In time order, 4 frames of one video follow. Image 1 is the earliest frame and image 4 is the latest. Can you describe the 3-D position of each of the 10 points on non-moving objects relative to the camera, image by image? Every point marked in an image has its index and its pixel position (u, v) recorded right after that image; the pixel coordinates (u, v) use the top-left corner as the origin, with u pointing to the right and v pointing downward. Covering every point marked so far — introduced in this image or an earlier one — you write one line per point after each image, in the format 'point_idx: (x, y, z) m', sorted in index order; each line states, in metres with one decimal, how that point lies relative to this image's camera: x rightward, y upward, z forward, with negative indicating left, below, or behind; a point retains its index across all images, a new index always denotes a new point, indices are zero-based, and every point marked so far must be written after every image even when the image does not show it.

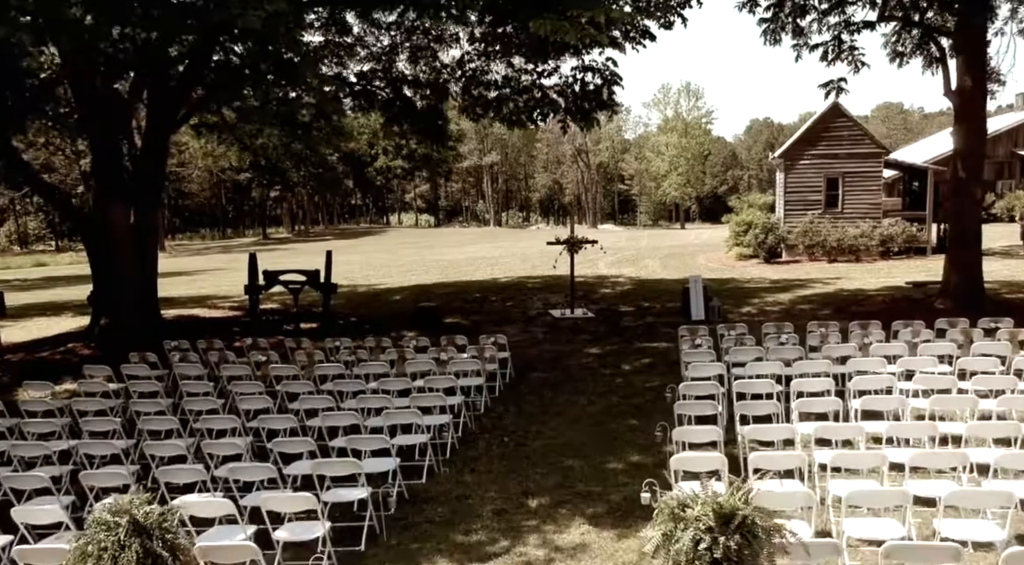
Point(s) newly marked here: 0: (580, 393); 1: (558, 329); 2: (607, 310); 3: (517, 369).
0: (+1.0, -1.5, +12.2) m
1: (+0.9, -1.0, +17.8) m
2: (+2.2, -0.7, +19.7) m
3: (+0.1, -1.4, +14.1) m
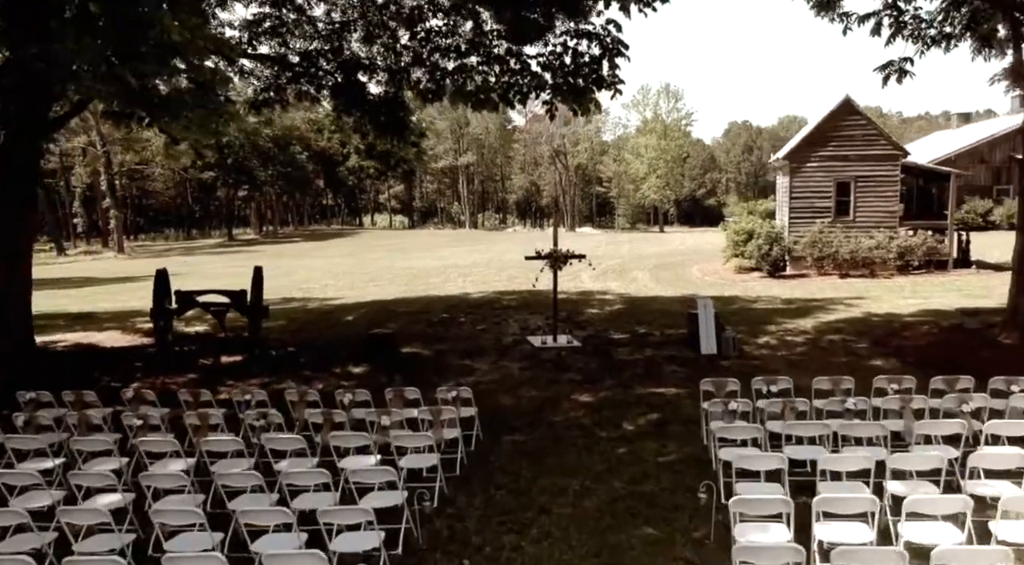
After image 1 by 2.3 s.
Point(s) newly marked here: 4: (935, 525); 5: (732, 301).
0: (+0.6, -2.0, +9.0) m
1: (+0.4, -1.4, +14.6) m
2: (+1.6, -1.1, +16.5) m
3: (-0.3, -1.8, +10.9) m
4: (+3.0, -1.7, +6.1) m
5: (+5.1, -0.4, +19.9) m
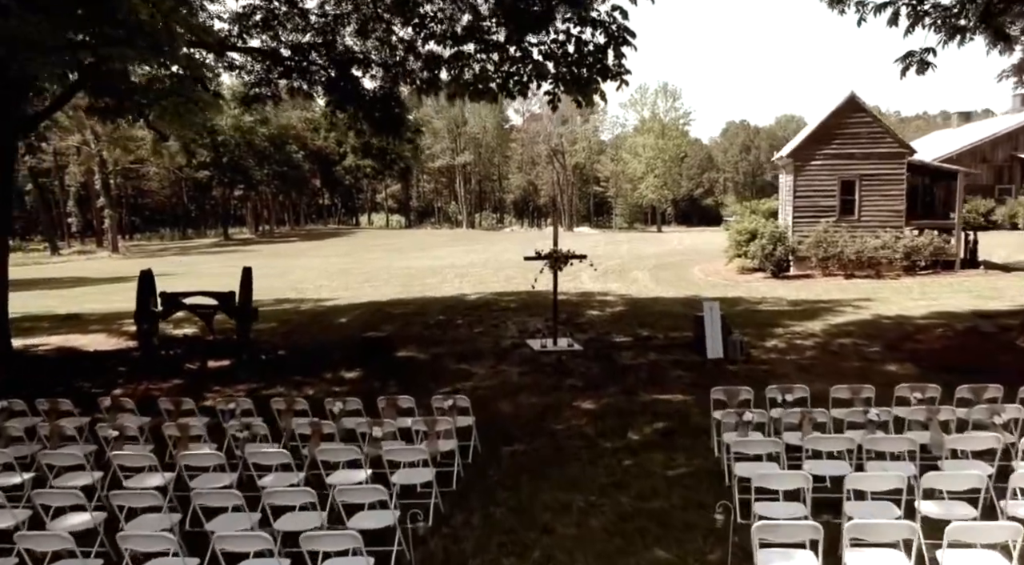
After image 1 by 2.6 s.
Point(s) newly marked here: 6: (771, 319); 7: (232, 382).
0: (+0.6, -2.0, +8.4) m
1: (+0.4, -1.4, +14.1) m
2: (+1.6, -1.1, +16.0) m
3: (-0.3, -1.8, +10.3) m
4: (+3.0, -1.7, +5.6) m
5: (+5.0, -0.5, +19.4) m
6: (+5.1, -0.7, +17.0) m
7: (-4.3, -1.5, +13.3) m
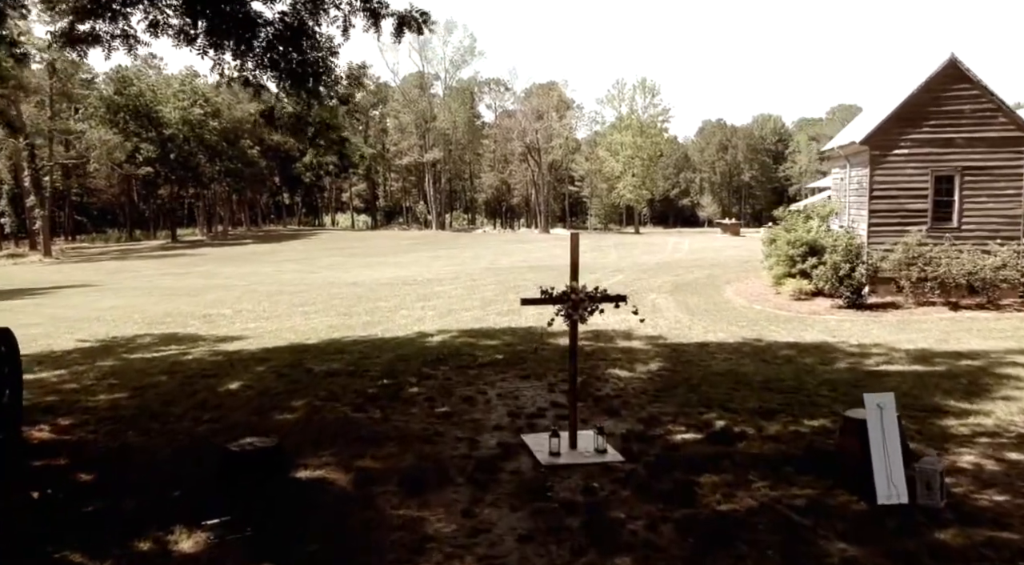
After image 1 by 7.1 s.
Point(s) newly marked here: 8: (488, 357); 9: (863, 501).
0: (+0.7, -2.6, +1.7) m
1: (+0.4, -2.0, +7.4) m
2: (+1.5, -1.7, +9.3) m
3: (-0.3, -2.5, +3.6) m
4: (+3.2, -2.4, -1.1) m
5: (+4.8, -1.1, +12.9) m
6: (+4.9, -1.4, +10.4) m
7: (-4.3, -2.2, +6.4) m
8: (-0.4, -1.2, +13.9) m
9: (+2.9, -1.9, +7.4) m
